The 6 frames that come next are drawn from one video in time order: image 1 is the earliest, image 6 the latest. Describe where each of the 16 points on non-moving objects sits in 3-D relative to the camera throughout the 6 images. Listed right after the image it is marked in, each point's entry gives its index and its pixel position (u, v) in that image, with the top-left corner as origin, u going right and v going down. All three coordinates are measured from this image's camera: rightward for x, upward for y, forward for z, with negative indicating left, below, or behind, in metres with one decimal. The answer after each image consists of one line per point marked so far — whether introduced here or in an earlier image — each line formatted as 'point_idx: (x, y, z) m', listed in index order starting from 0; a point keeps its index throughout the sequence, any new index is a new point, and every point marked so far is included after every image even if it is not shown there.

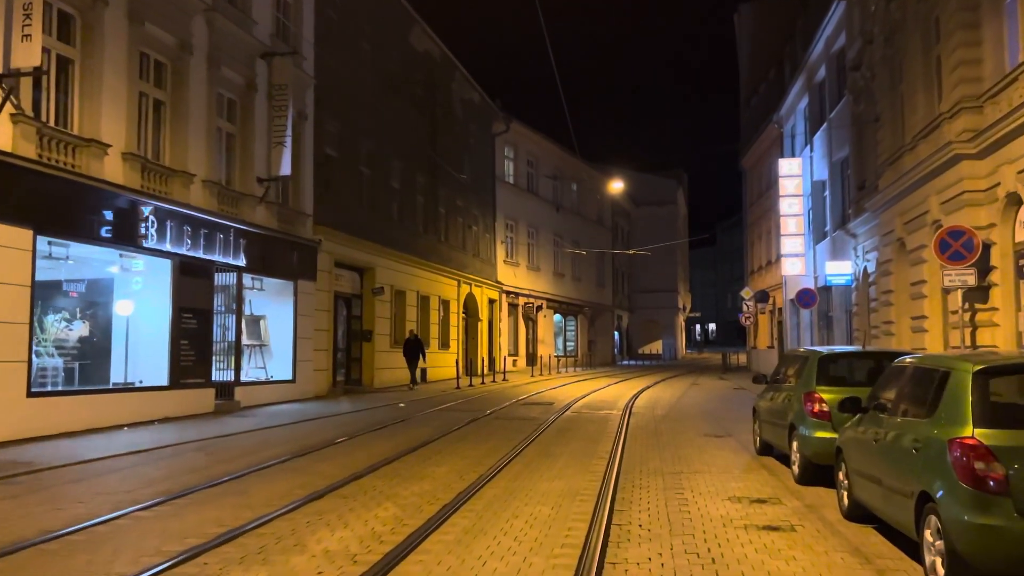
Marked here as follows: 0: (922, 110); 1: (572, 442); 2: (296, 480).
0: (+8.2, +3.5, +16.0) m
1: (+1.0, -2.5, +13.2) m
2: (-2.6, -2.3, +9.8) m
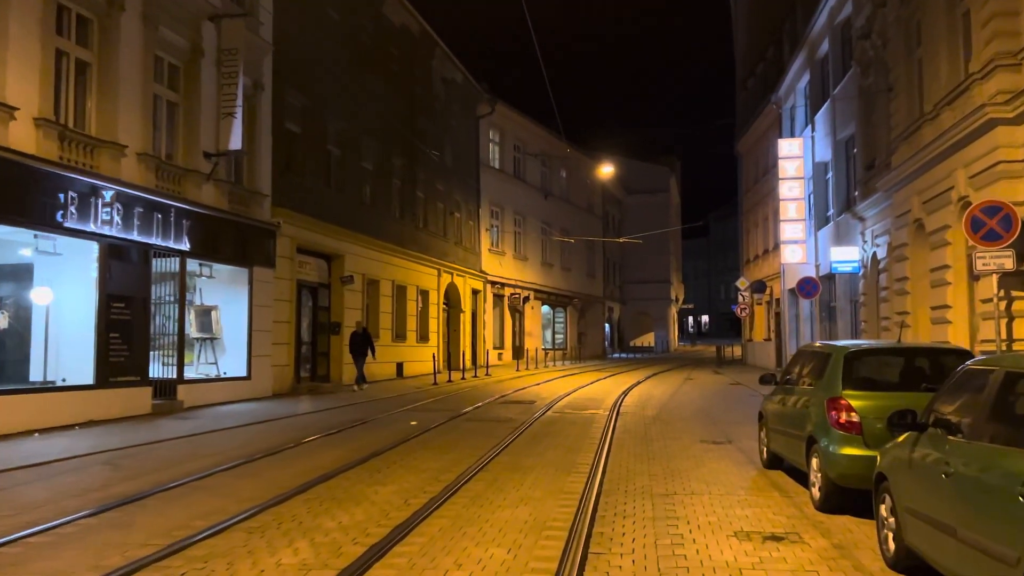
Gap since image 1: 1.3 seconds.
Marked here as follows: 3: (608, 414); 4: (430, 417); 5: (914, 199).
0: (+7.7, +3.8, +14.3) m
1: (+0.5, -2.3, +11.4) m
2: (-3.1, -2.1, +7.9) m
3: (+1.9, -2.6, +16.3) m
4: (-1.7, -2.6, +16.6) m
5: (+7.9, +1.8, +15.9) m
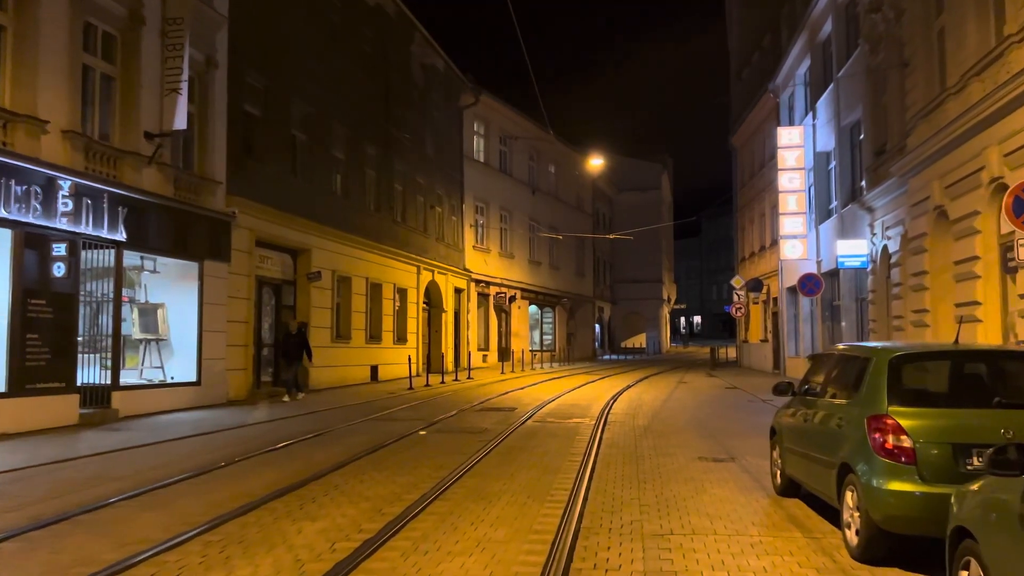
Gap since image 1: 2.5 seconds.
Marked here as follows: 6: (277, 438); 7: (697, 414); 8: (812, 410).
0: (+7.2, +3.9, +12.7) m
1: (+0.1, -2.2, +9.7) m
2: (-3.4, -2.0, +6.2) m
3: (+1.5, -2.5, +14.6) m
4: (-2.1, -2.5, +14.8) m
5: (+7.4, +1.8, +14.3) m
6: (-3.9, -2.5, +13.3) m
7: (+3.7, -2.5, +16.1) m
8: (+2.7, -1.1, +7.2) m
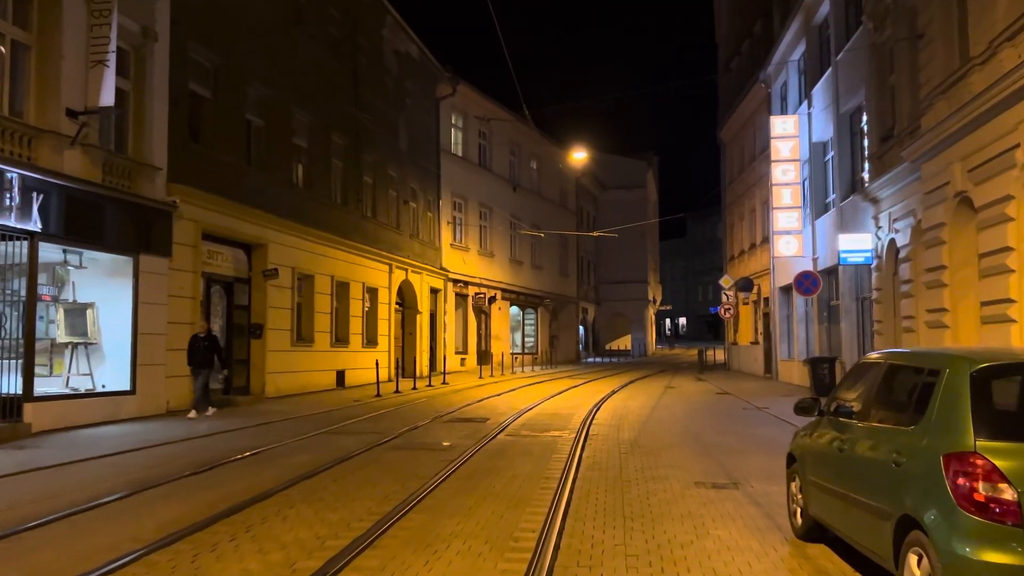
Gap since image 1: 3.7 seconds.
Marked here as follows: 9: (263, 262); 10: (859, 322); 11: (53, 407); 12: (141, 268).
0: (+6.8, +3.9, +11.1) m
1: (-0.3, -2.1, +8.0) m
2: (-3.8, -2.0, +4.5) m
3: (+1.0, -2.4, +13.0) m
4: (-2.6, -2.5, +13.1) m
5: (+7.0, +1.9, +12.7) m
6: (-4.3, -2.4, +11.5) m
7: (+3.2, -2.5, +14.5) m
8: (+2.3, -1.0, +5.6) m
9: (-6.1, +0.6, +19.8) m
10: (+8.5, -0.8, +19.9) m
11: (-7.7, -2.0, +13.5) m
12: (-7.1, +0.4, +15.5) m
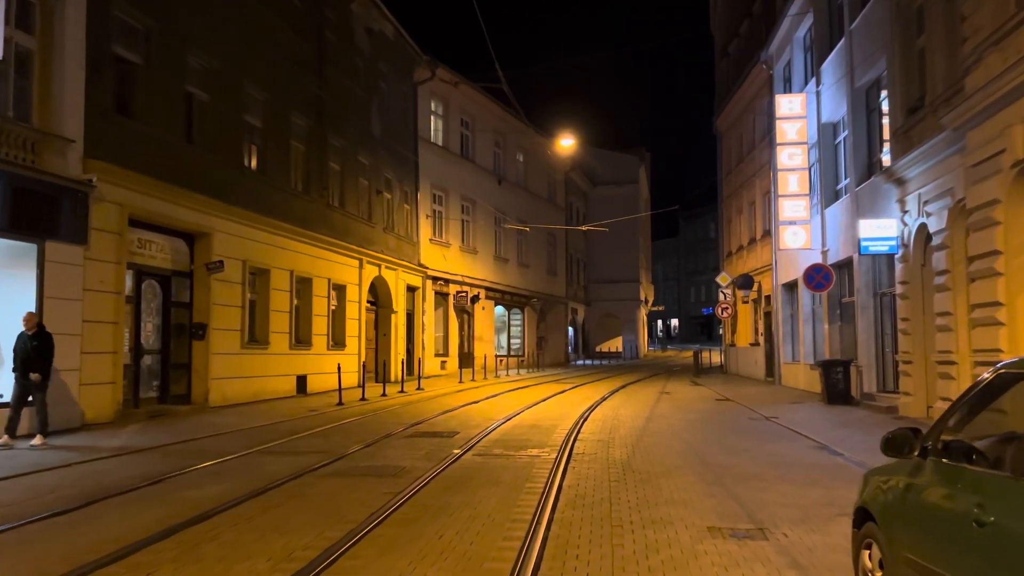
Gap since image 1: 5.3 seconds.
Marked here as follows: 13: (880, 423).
0: (+6.4, +4.1, +9.0) m
1: (-0.6, -2.0, +5.8) m
2: (-4.1, -1.8, +2.2) m
3: (+0.6, -2.3, +10.8) m
4: (-3.1, -2.4, +10.9) m
5: (+6.5, +2.0, +10.6) m
6: (-4.8, -2.3, +9.2) m
7: (+2.7, -2.3, +12.3) m
8: (+2.0, -0.9, +3.4) m
9: (-6.6, +0.7, +17.5) m
10: (+8.0, -0.7, +17.7) m
11: (-8.1, -1.9, +11.2) m
12: (-7.6, +0.5, +13.2) m
13: (+6.6, -2.4, +14.6) m
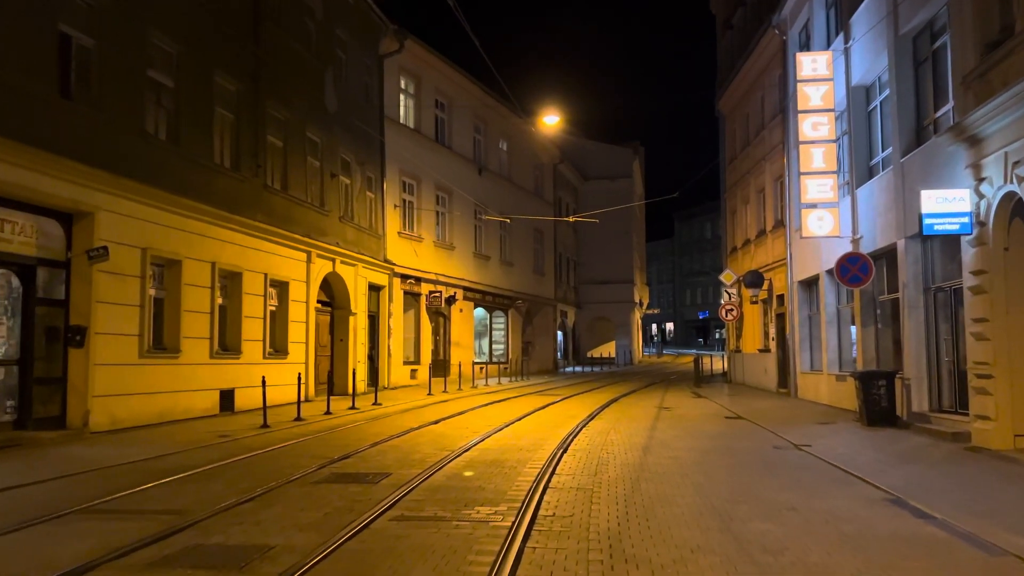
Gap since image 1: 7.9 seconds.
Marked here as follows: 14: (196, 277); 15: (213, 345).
0: (+5.8, +4.2, +5.5) m
1: (-1.2, -1.8, +2.2) m
2: (-4.6, -1.6, -1.4) m
3: (0.0, -2.1, +7.2) m
4: (-3.6, -2.2, +7.2) m
5: (+5.9, +2.2, +7.1) m
6: (-5.3, -2.1, +5.6) m
7: (+2.1, -2.2, +8.7) m
8: (+1.4, -0.7, -0.2) m
9: (-7.3, +0.9, +13.8) m
10: (+7.4, -0.6, +14.2) m
11: (-8.7, -1.7, +7.5) m
12: (-8.2, +0.6, +9.6) m
13: (+6.0, -2.3, +11.0) m
14: (-6.5, +0.2, +16.7) m
15: (-6.4, -1.2, +17.2) m
